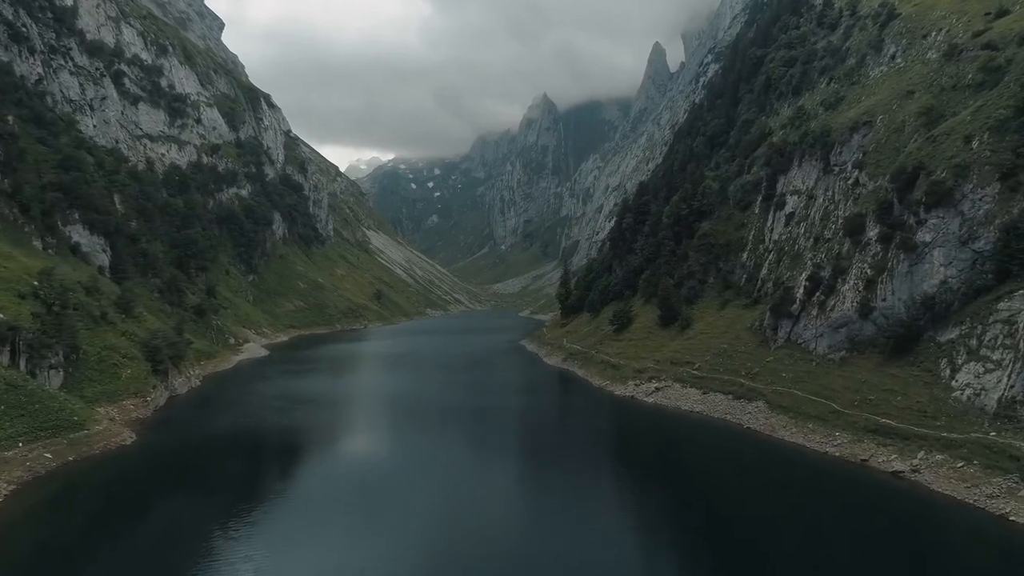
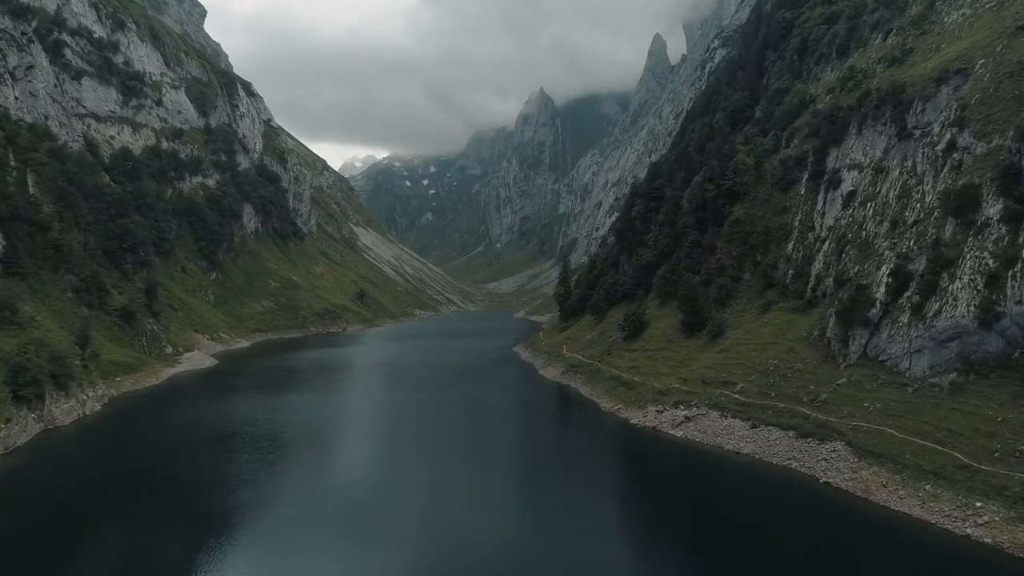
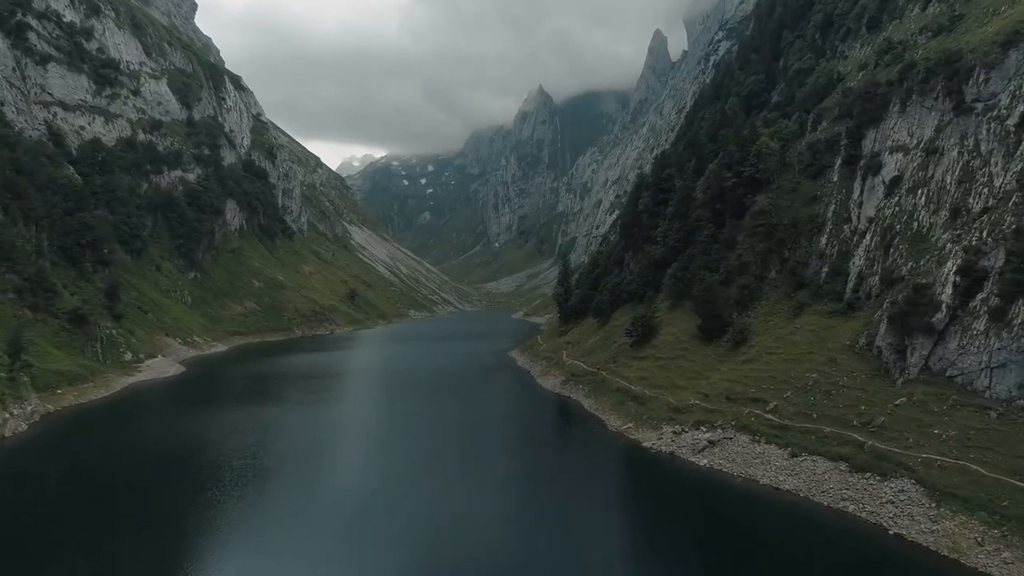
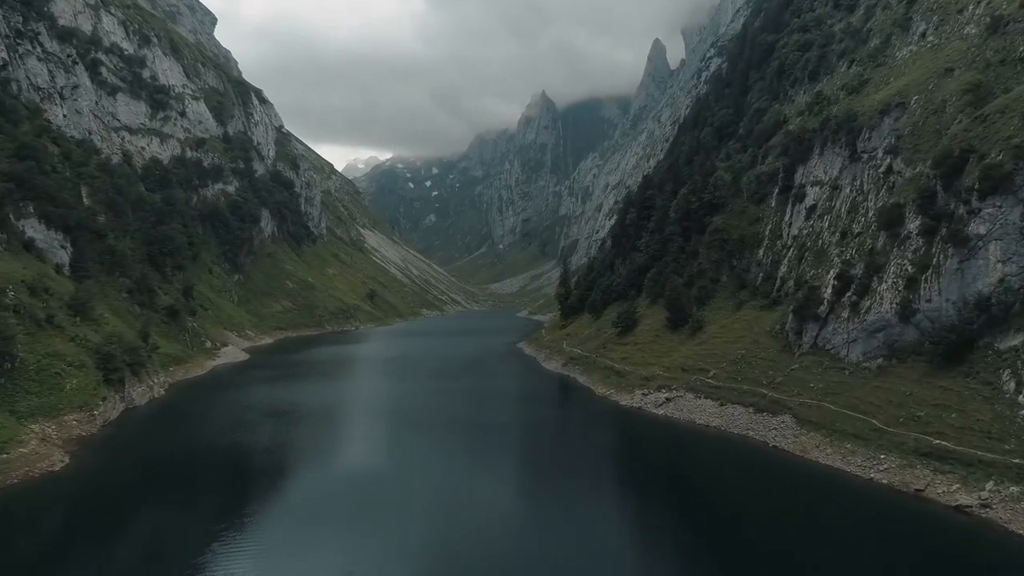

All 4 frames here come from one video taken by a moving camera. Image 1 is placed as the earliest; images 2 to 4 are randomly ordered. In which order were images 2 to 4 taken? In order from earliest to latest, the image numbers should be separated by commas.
4, 2, 3
